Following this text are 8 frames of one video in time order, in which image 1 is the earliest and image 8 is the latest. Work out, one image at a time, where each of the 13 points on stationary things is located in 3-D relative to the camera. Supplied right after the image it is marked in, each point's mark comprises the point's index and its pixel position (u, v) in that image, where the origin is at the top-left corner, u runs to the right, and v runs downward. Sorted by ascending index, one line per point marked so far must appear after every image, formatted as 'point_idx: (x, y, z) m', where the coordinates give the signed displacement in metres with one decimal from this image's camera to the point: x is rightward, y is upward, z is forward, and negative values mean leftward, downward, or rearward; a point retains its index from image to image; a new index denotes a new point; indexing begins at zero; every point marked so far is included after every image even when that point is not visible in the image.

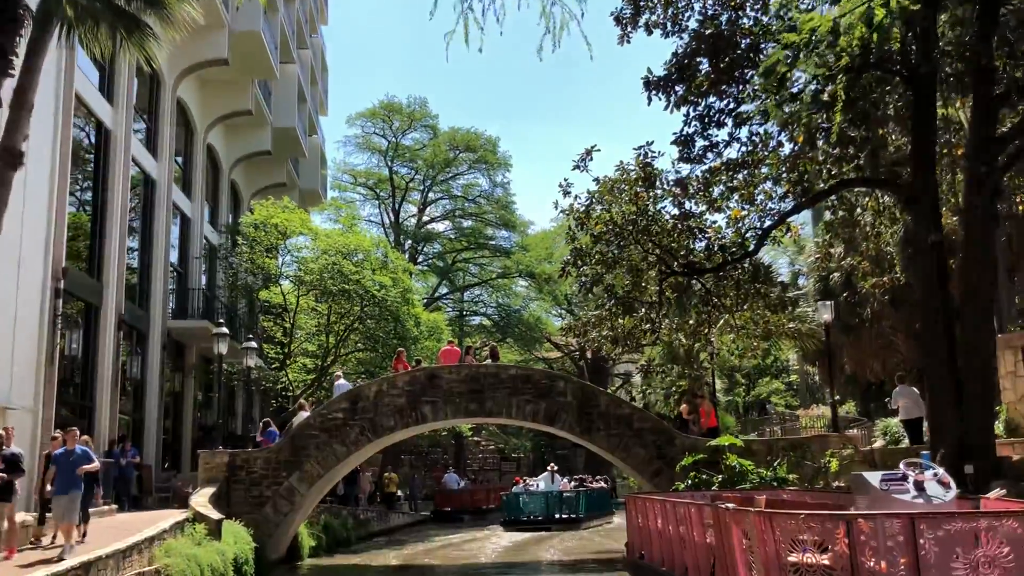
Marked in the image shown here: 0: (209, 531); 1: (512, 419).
0: (-4.4, -3.5, +13.8) m
1: (0.0, -2.3, +16.3) m
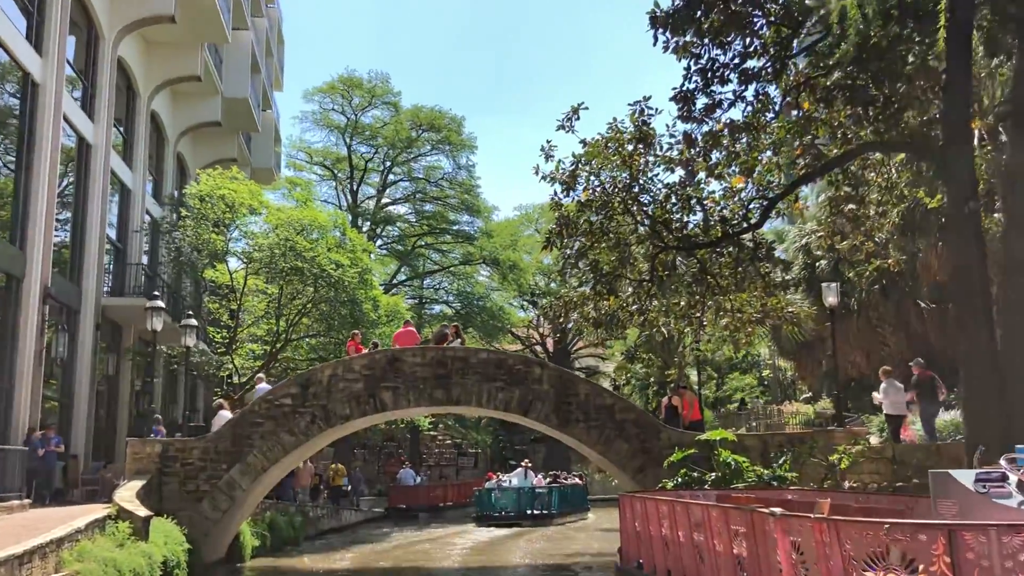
0: (-4.8, -3.1, +12.0) m
1: (-0.5, -1.9, +14.7) m
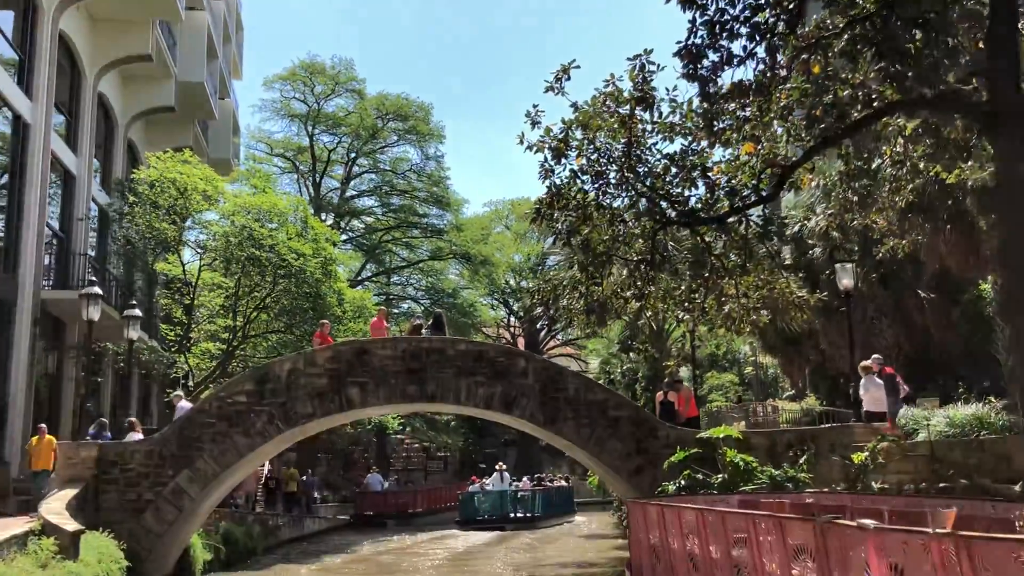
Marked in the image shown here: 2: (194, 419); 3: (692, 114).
0: (-4.9, -2.8, +10.4) m
1: (-0.7, -1.6, +13.3) m
2: (-4.3, -1.8, +12.9) m
3: (+2.2, +2.2, +11.8) m
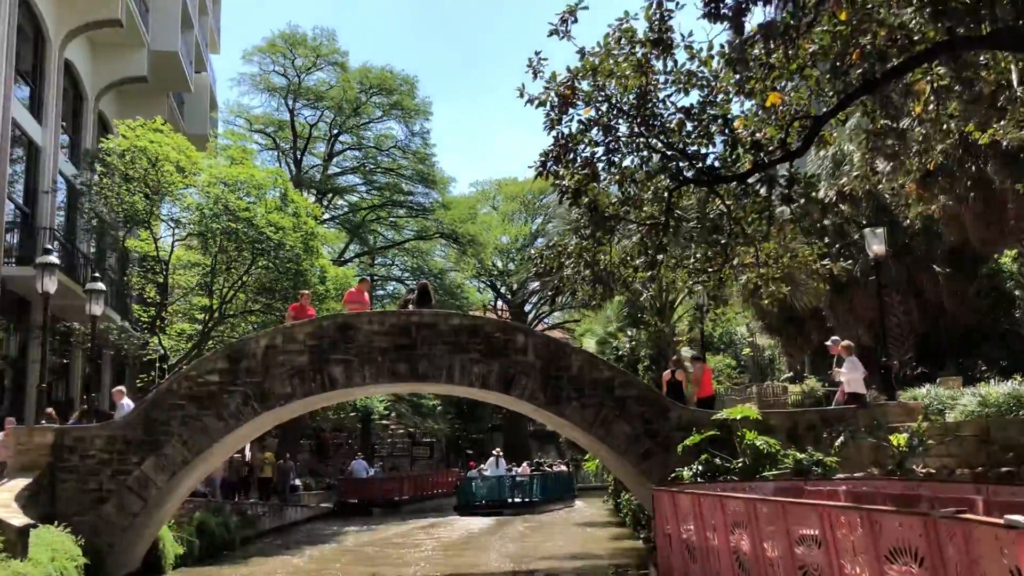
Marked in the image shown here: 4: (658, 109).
0: (-4.9, -2.5, +9.2) m
1: (-0.8, -1.2, +12.2) m
2: (-4.3, -1.4, +11.7) m
3: (+2.2, +2.5, +10.7) m
4: (+1.6, +2.0, +10.7) m
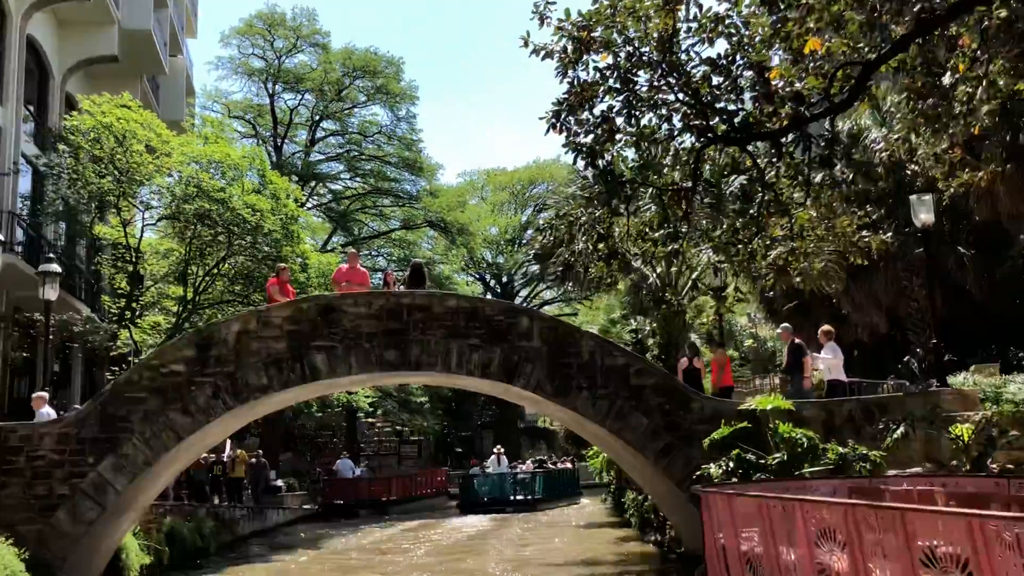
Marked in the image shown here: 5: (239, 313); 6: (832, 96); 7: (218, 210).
0: (-4.8, -2.3, +7.9) m
1: (-0.7, -1.0, +10.9) m
2: (-4.3, -1.2, +10.4) m
3: (+2.3, +2.8, +9.4) m
4: (+1.7, +2.3, +9.5) m
5: (-3.0, -0.3, +10.6) m
6: (+3.2, +1.9, +9.5) m
7: (-5.9, +1.5, +19.2) m
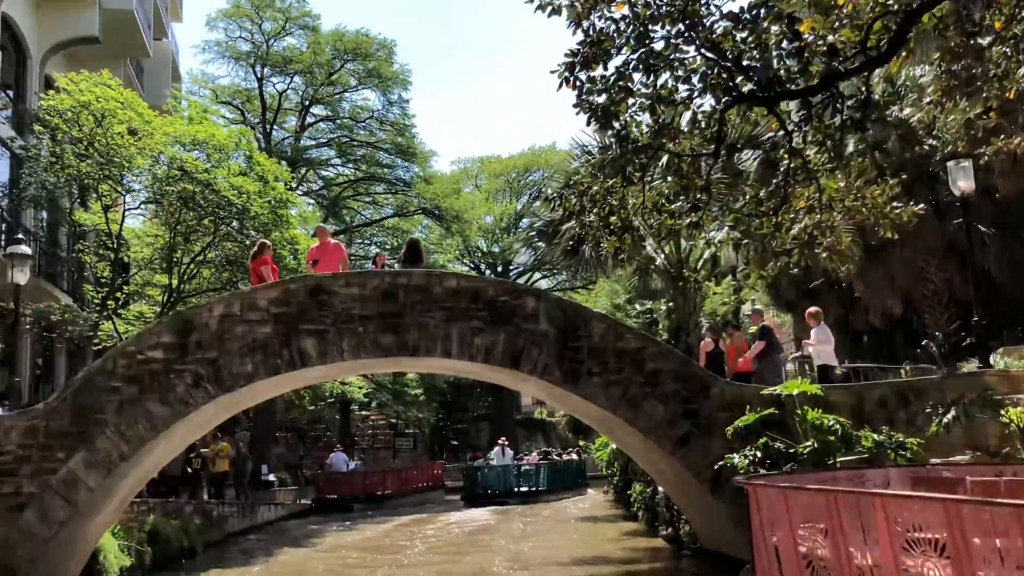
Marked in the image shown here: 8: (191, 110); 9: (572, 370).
0: (-4.7, -2.1, +7.1) m
1: (-0.7, -0.8, +10.1) m
2: (-4.2, -1.0, +9.6) m
3: (+2.3, +3.1, +8.6) m
4: (+1.7, +2.5, +8.7) m
5: (-3.0, -0.1, +9.8) m
6: (+3.2, +2.1, +8.7) m
7: (-5.9, +1.8, +18.4) m
8: (-6.6, +3.6, +20.1) m
9: (+0.6, -0.9, +10.0) m
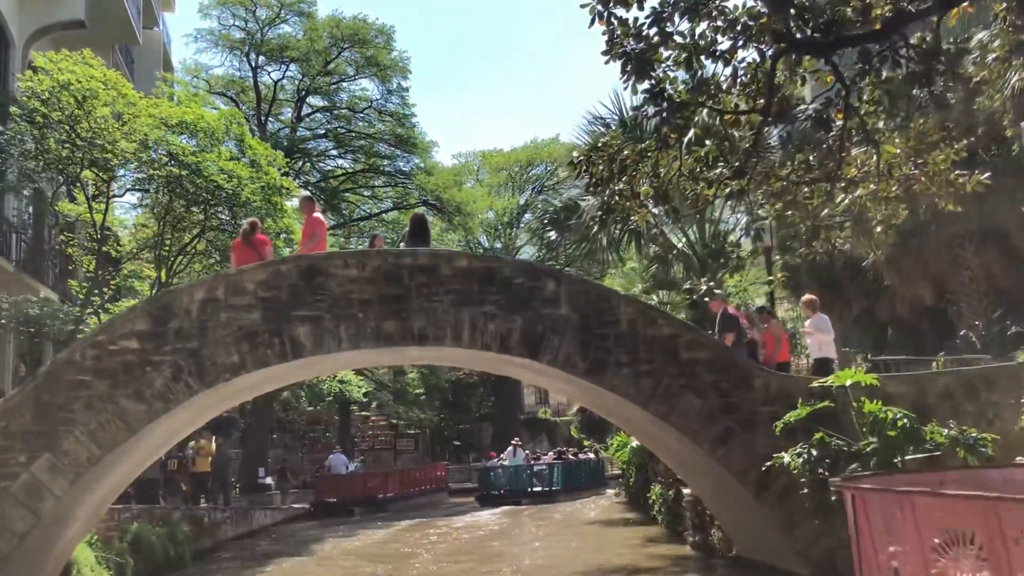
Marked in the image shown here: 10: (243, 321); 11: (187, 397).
0: (-4.5, -1.9, +6.0) m
1: (-0.5, -0.6, +9.0) m
2: (-4.1, -0.8, +8.5) m
3: (+2.5, +3.3, +7.6) m
4: (+1.9, +2.7, +7.6) m
5: (-2.8, +0.1, +8.7) m
6: (+3.4, +2.3, +7.6) m
7: (-5.8, +1.9, +17.3) m
8: (-6.5, +3.7, +19.0) m
9: (+0.8, -0.7, +8.9) m
10: (-2.5, -0.3, +8.8) m
11: (-2.9, -1.0, +8.6) m
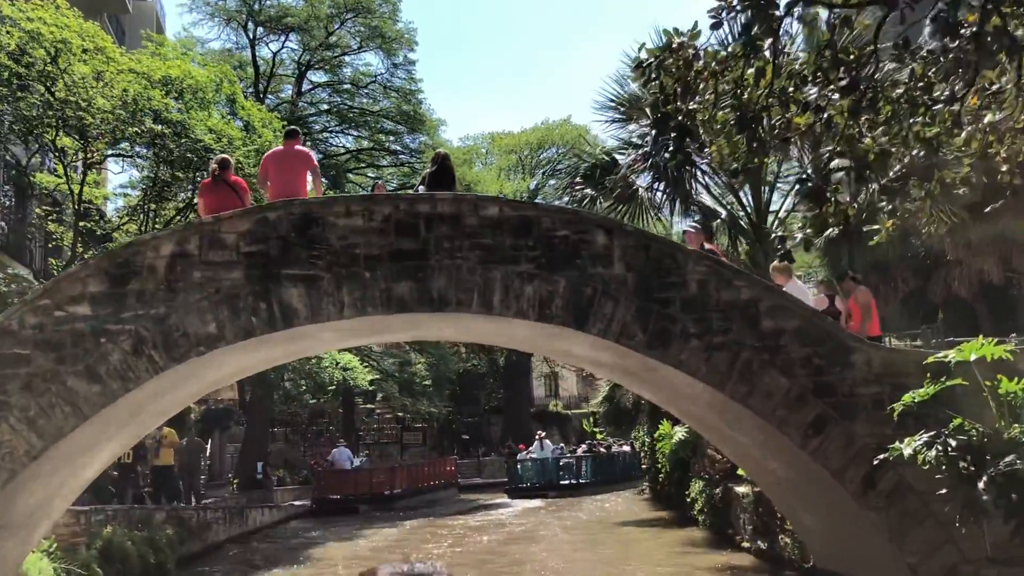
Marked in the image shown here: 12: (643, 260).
0: (-4.2, -1.6, +4.3) m
1: (-0.2, -0.2, +7.3) m
2: (-3.7, -0.4, +6.8) m
3: (+2.8, +3.6, +5.8) m
4: (+2.2, +3.1, +5.9) m
5: (-2.5, +0.4, +7.0) m
6: (+3.7, +2.7, +5.9) m
7: (-5.4, +2.3, +15.6) m
8: (-6.1, +4.1, +17.3) m
9: (+1.1, -0.3, +7.2) m
10: (-2.1, 0.0, +7.1) m
11: (-2.6, -0.6, +6.9) m
12: (+1.0, +0.2, +7.3) m
